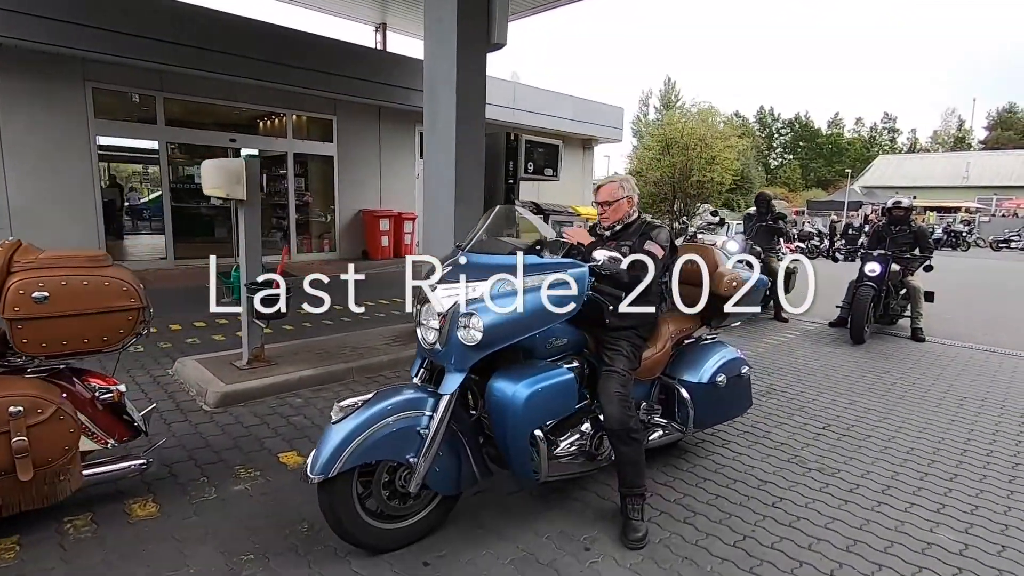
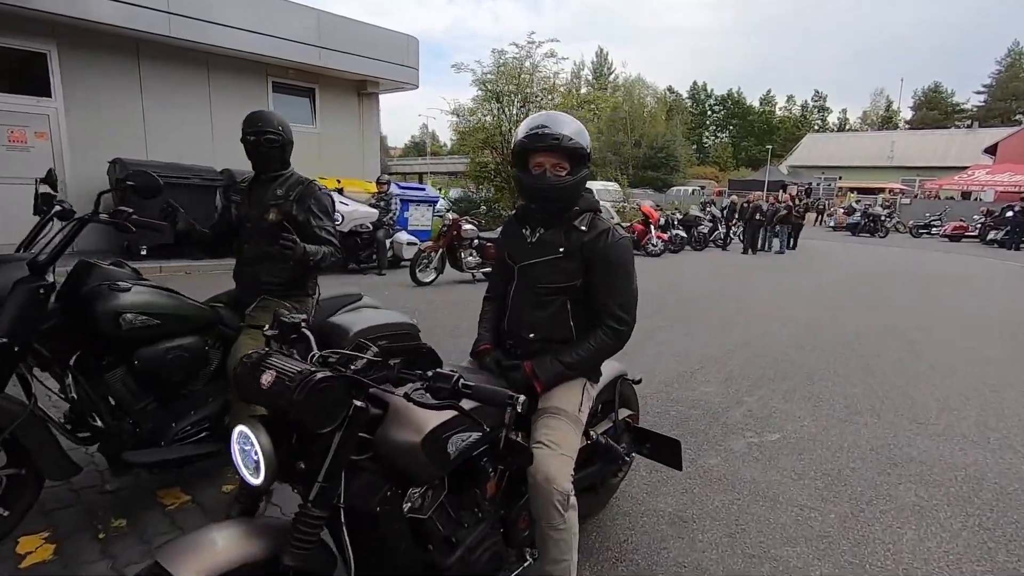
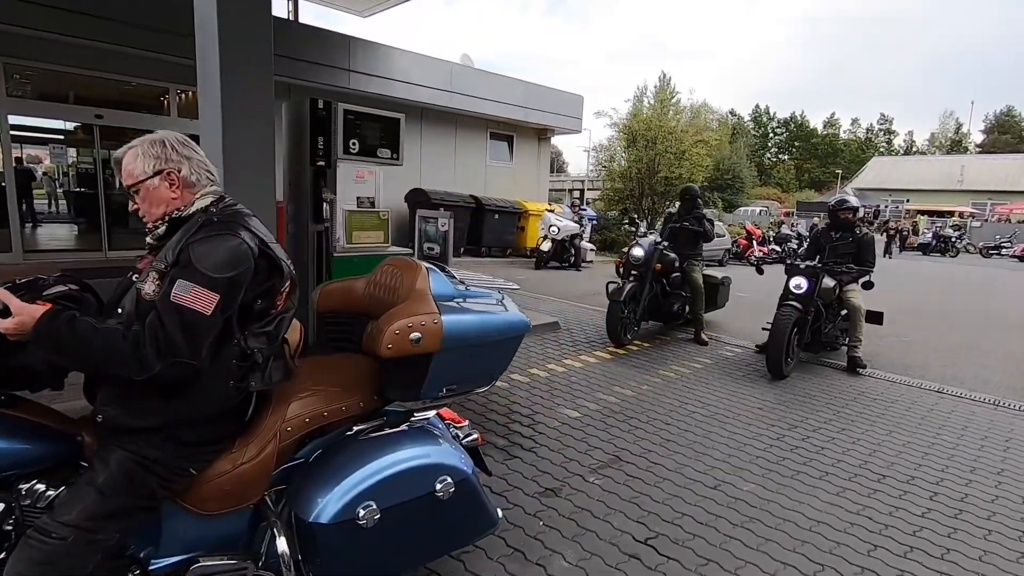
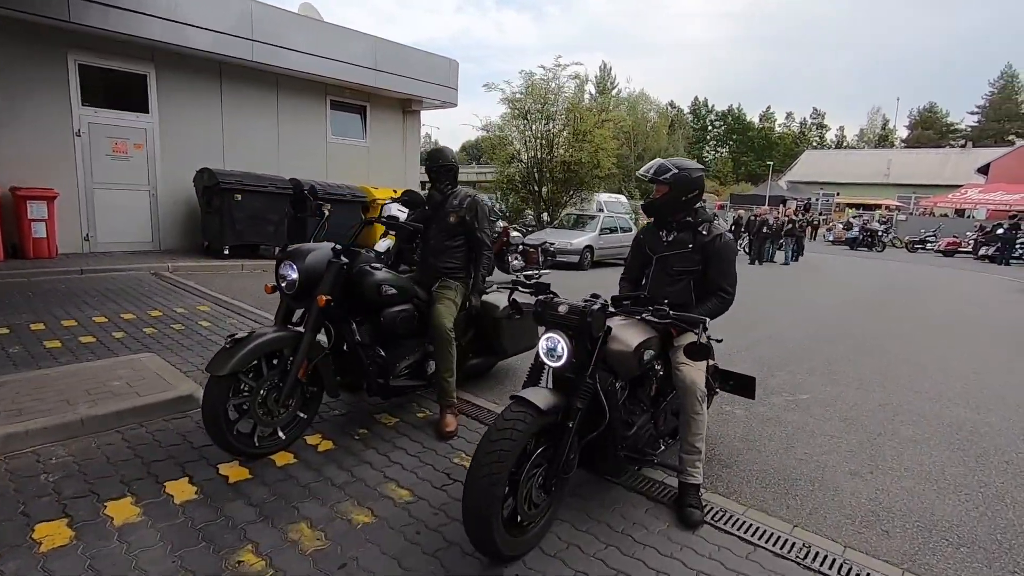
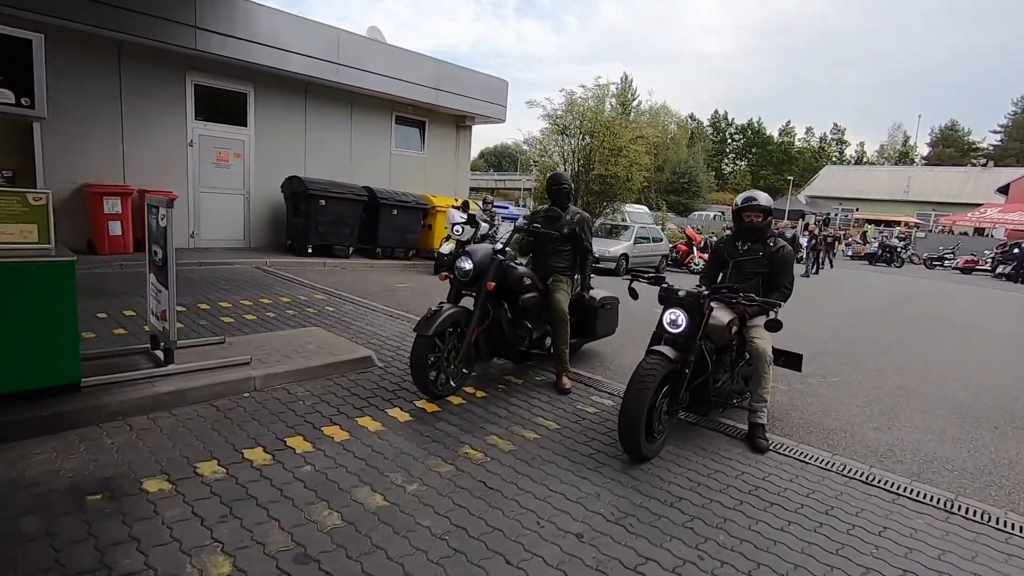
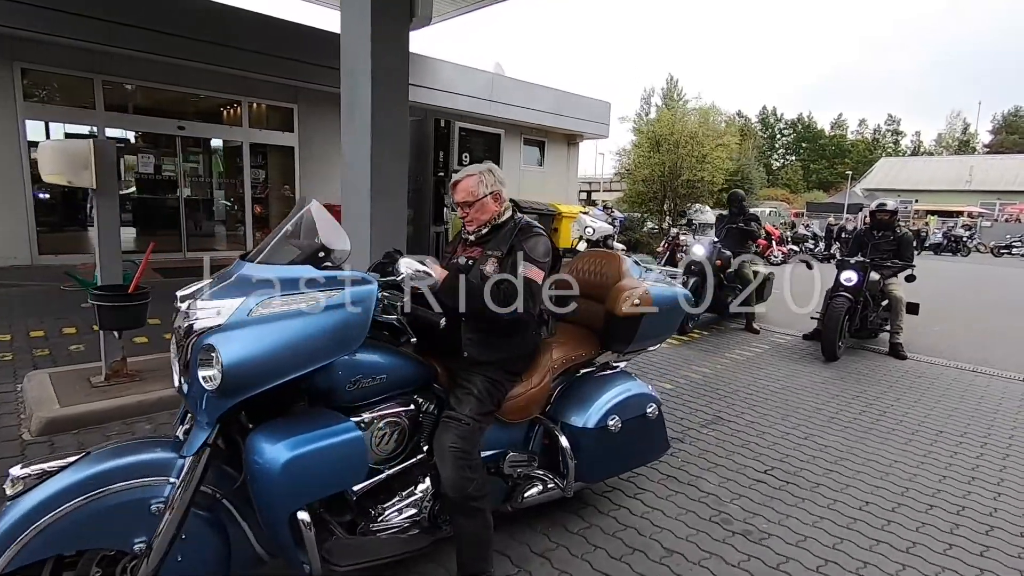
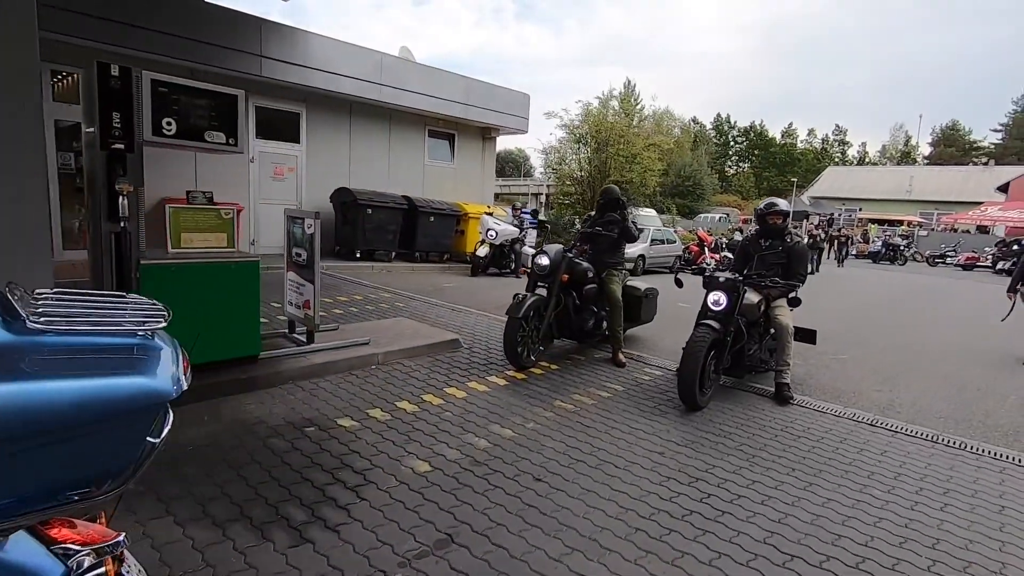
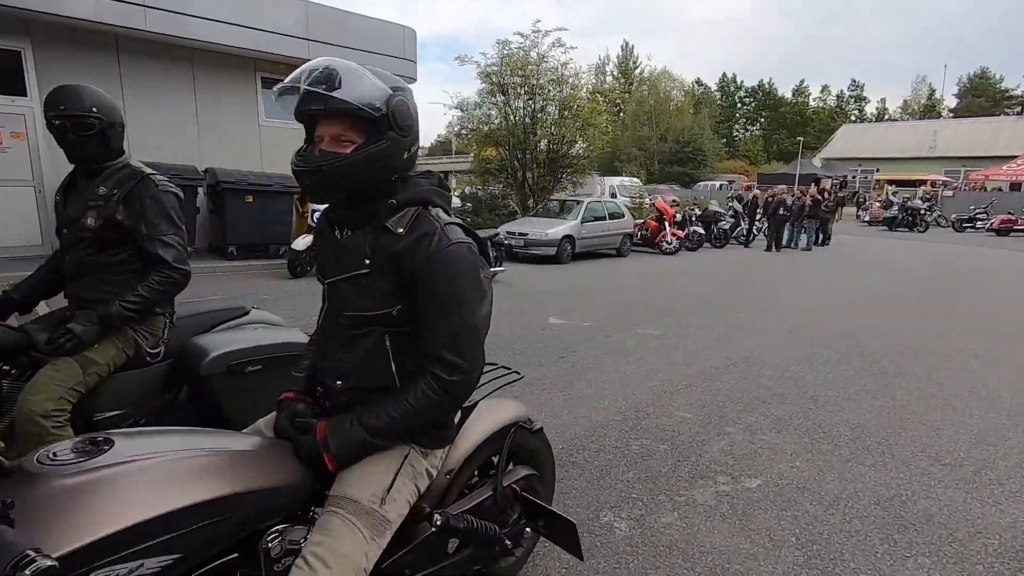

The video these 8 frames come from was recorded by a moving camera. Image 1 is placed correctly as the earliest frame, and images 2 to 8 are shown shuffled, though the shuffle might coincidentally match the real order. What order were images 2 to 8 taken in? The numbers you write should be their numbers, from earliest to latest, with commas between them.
6, 3, 7, 5, 4, 2, 8
